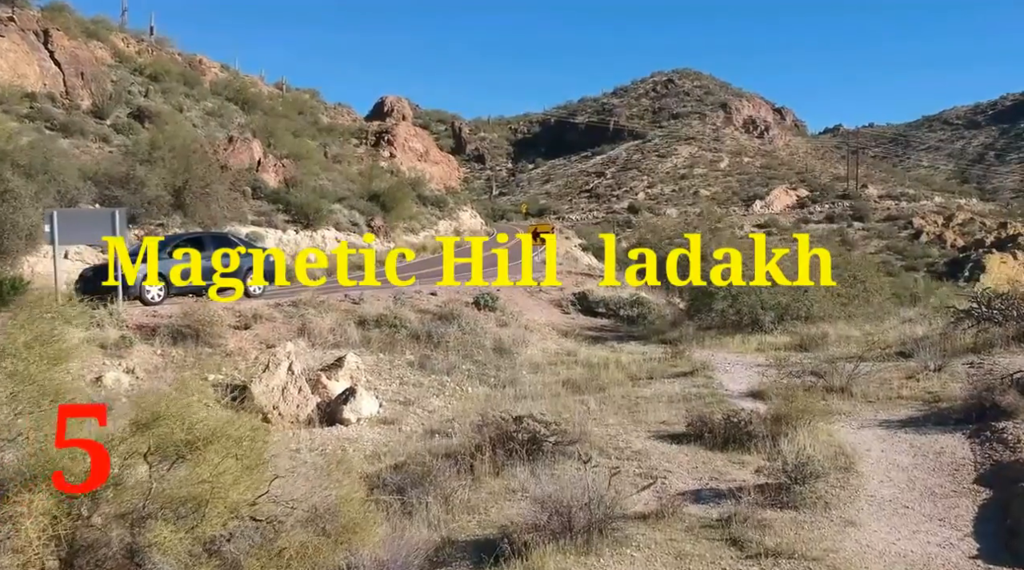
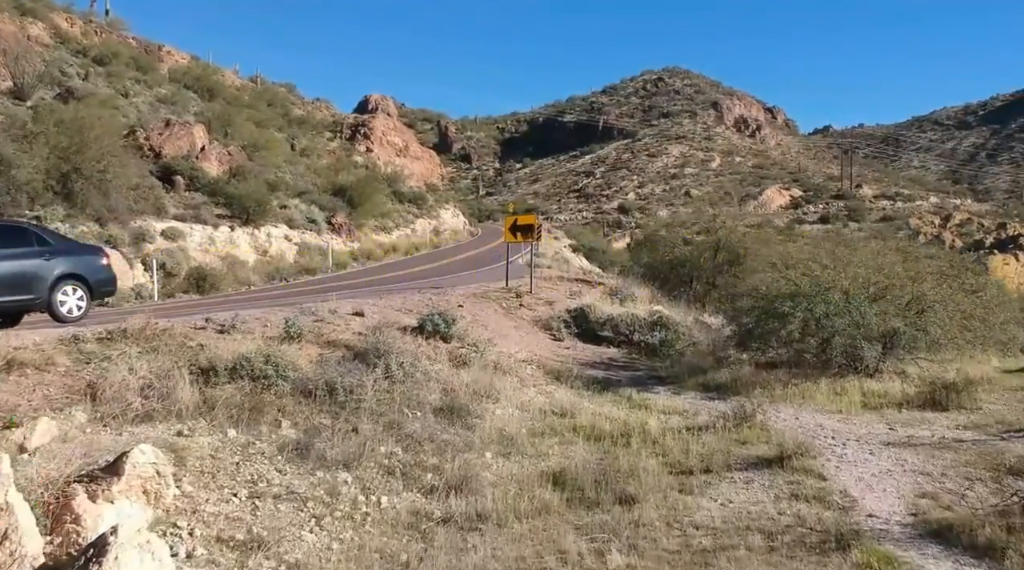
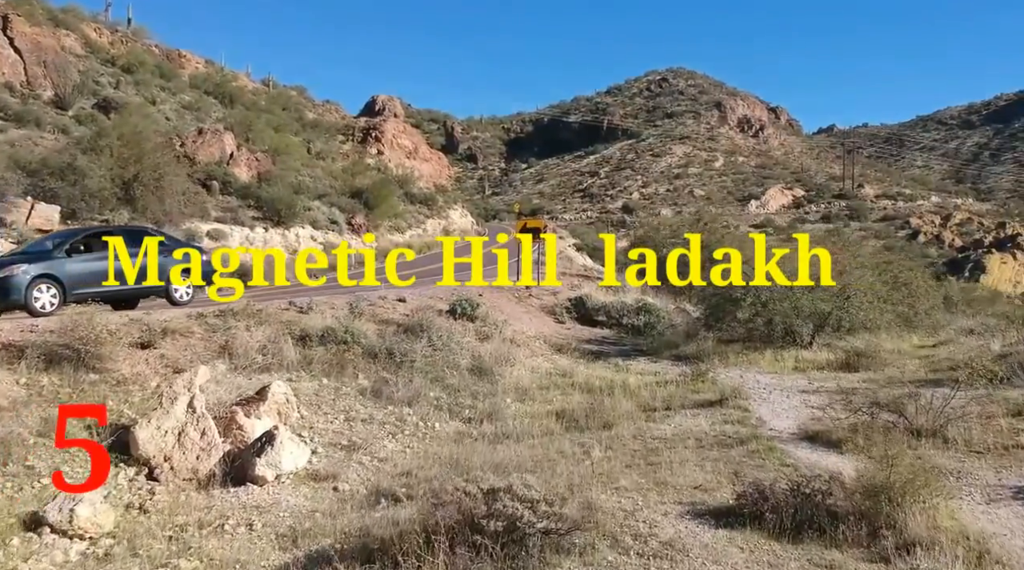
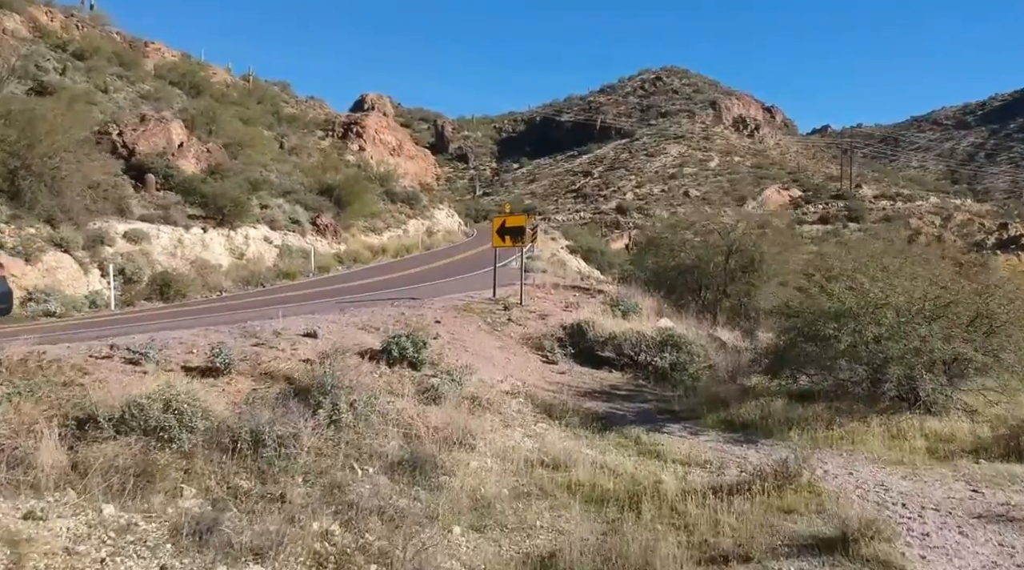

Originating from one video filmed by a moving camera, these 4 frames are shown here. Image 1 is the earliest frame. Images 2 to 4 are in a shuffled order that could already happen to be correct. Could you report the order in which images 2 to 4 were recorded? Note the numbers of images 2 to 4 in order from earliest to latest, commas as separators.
3, 2, 4
